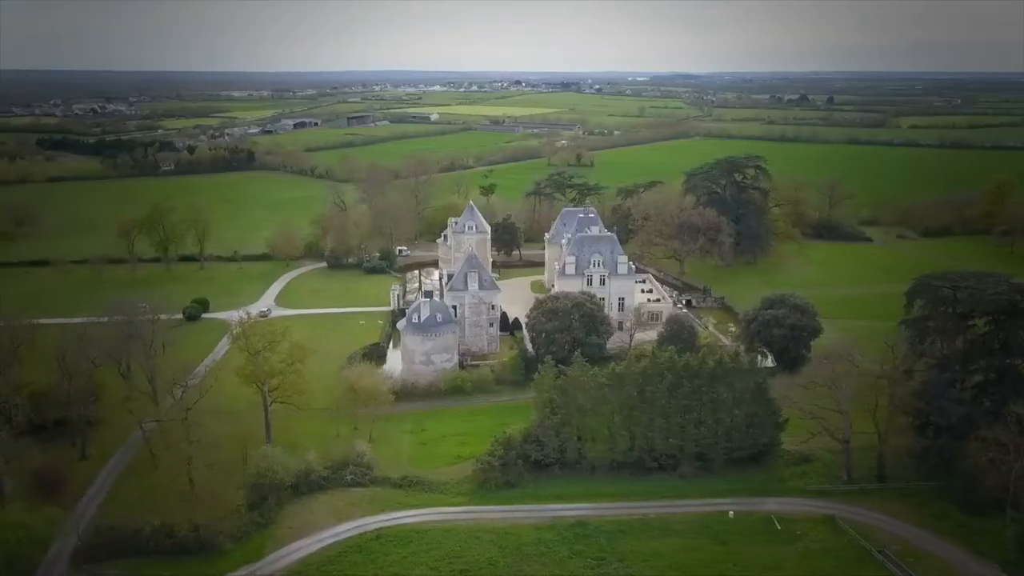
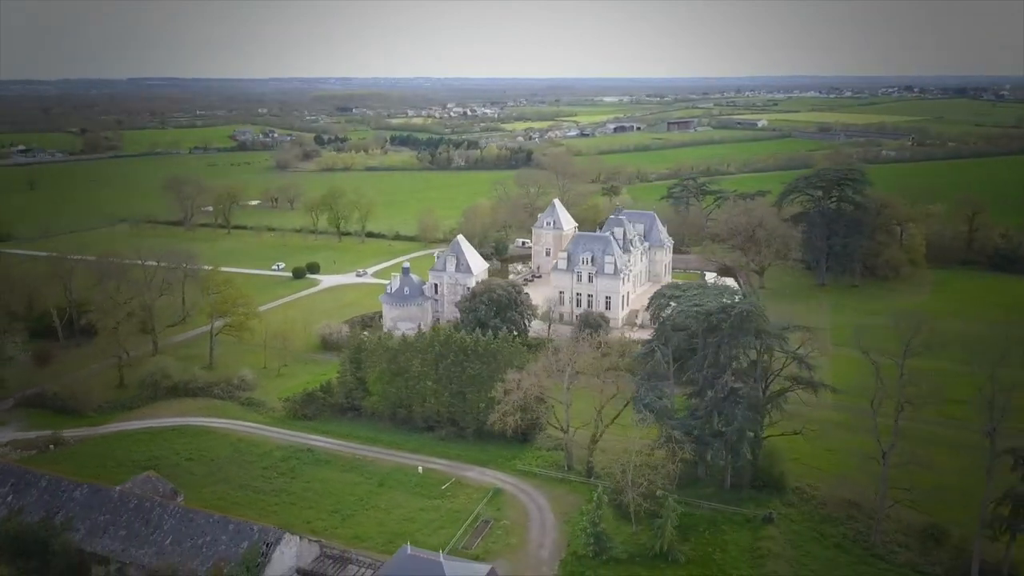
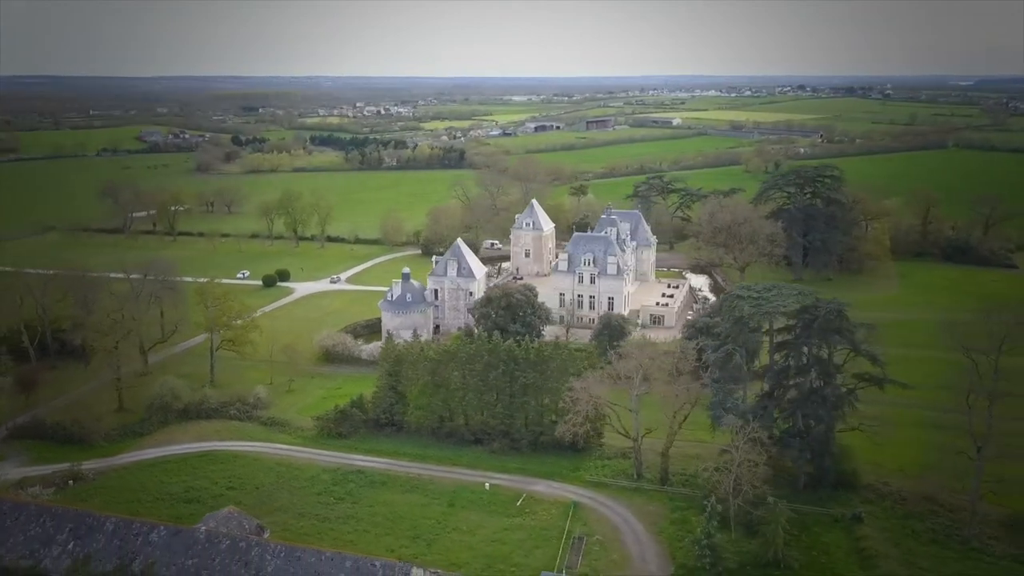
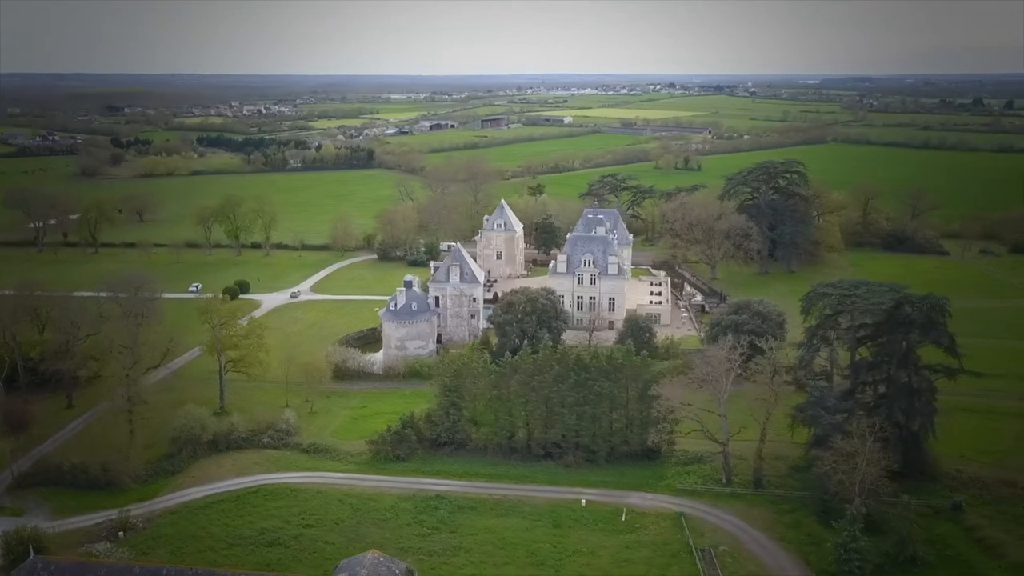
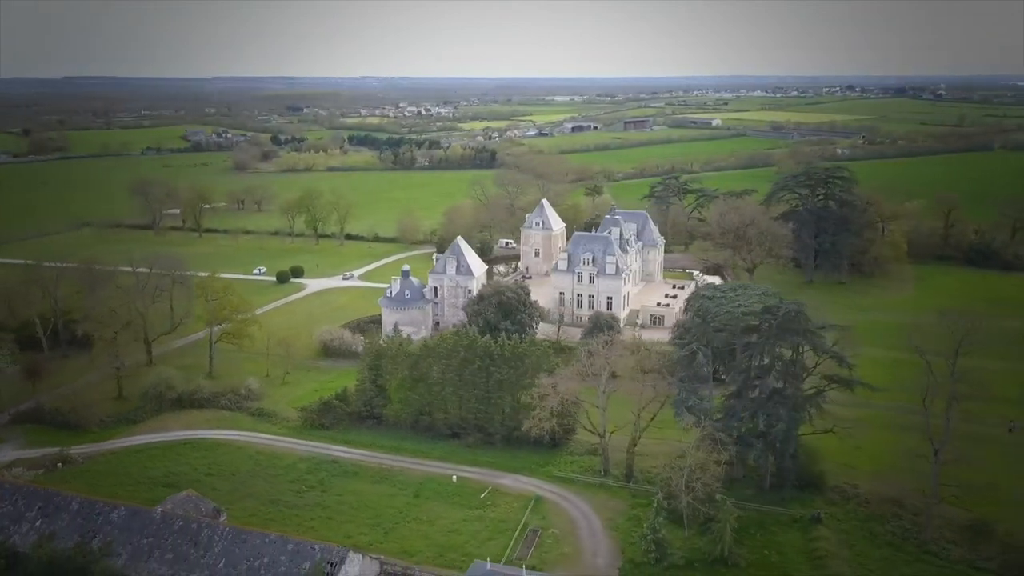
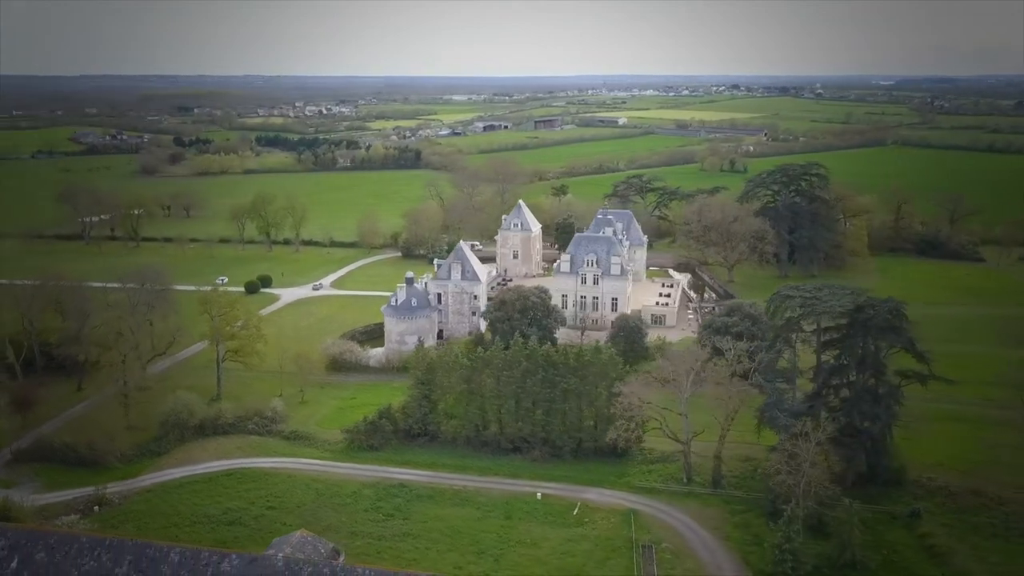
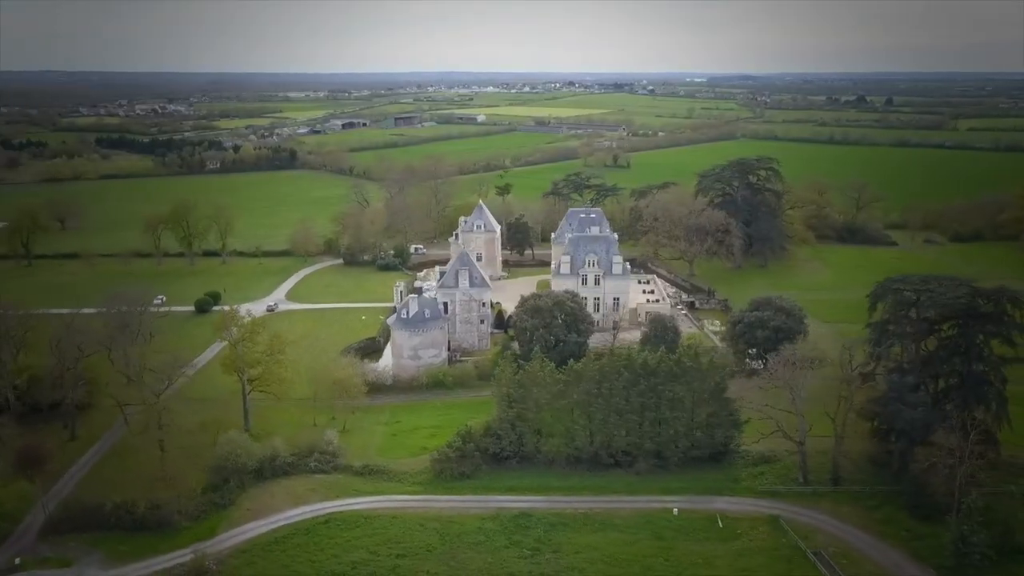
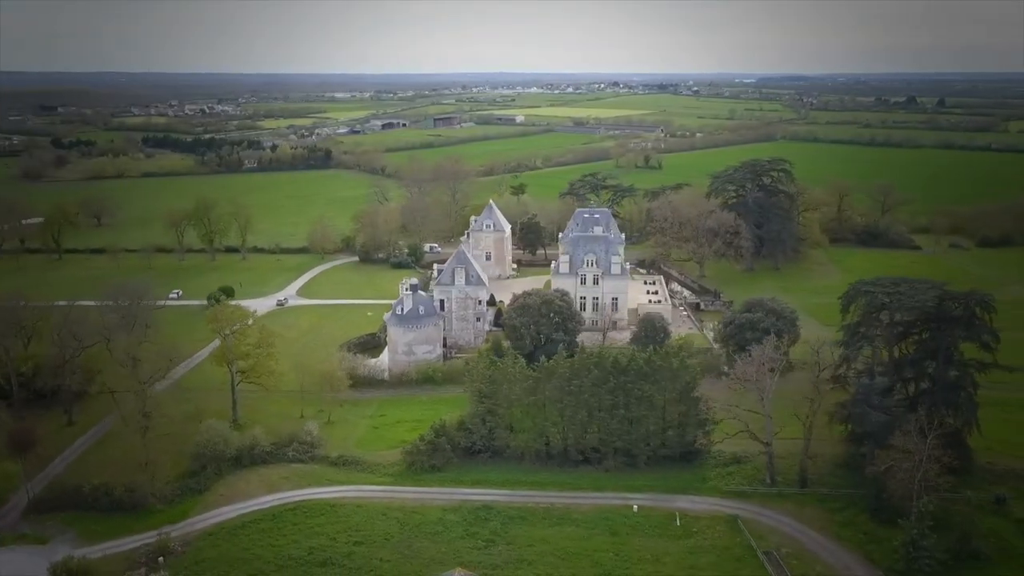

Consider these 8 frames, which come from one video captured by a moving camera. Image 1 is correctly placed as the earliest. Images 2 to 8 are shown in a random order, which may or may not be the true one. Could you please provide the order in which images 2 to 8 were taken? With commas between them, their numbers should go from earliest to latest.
7, 8, 4, 6, 3, 5, 2
